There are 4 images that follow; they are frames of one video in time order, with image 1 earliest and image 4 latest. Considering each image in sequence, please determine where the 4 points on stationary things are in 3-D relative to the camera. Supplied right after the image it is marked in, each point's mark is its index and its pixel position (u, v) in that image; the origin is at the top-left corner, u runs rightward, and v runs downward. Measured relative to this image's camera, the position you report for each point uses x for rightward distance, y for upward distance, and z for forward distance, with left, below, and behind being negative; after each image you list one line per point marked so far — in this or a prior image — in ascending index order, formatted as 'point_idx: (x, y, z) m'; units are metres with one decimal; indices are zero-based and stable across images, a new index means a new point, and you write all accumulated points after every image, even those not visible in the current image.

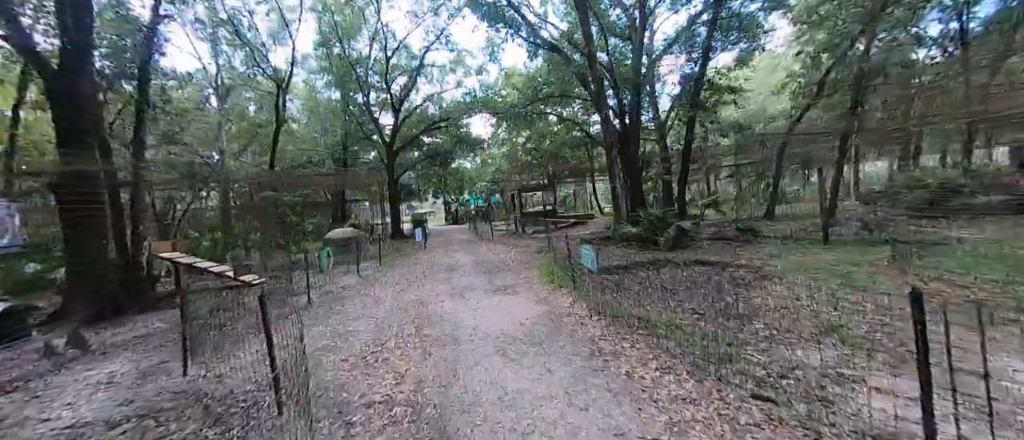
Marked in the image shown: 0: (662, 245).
0: (+4.2, -0.7, +9.4) m
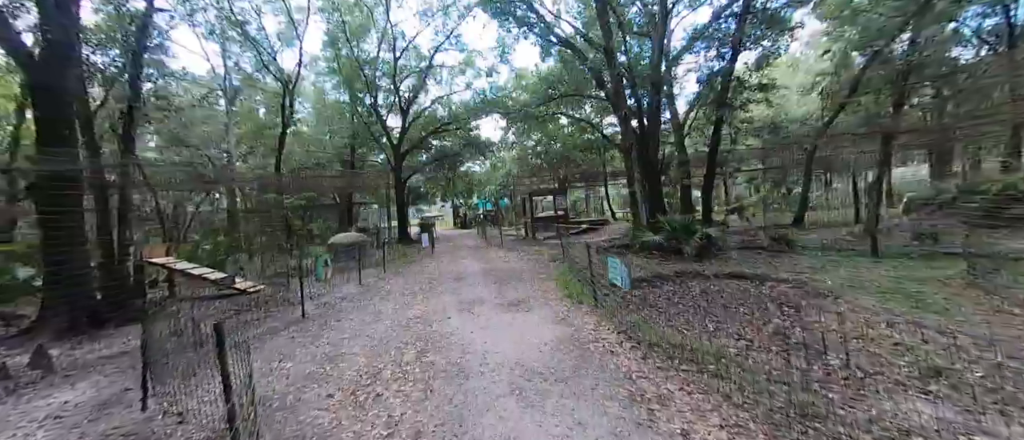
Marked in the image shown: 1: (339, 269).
0: (+4.5, -0.9, +8.6) m
1: (-5.1, -1.4, +9.9) m
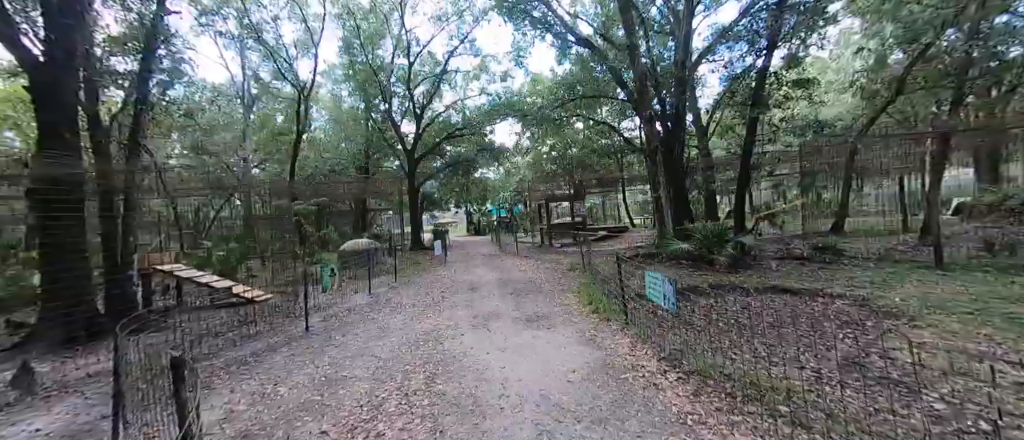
0: (+4.9, -1.1, +7.9) m
1: (-4.6, -1.6, +9.5) m
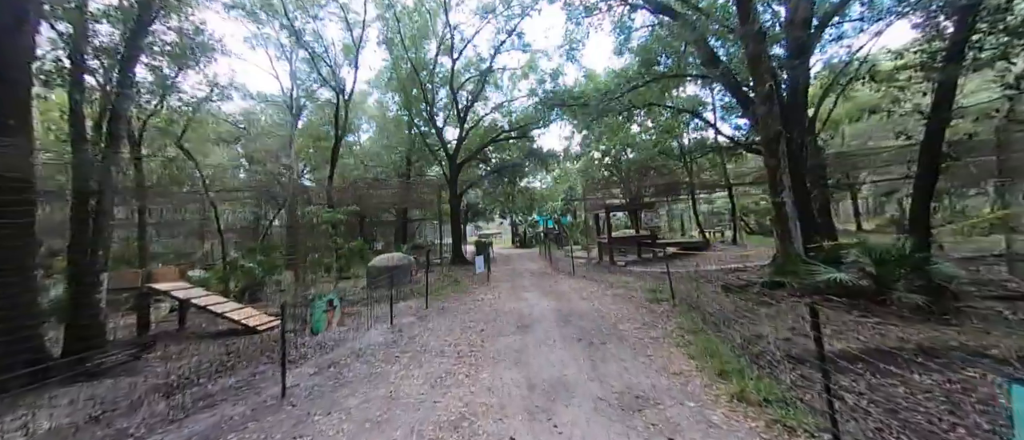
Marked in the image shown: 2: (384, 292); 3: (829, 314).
0: (+6.0, -1.3, +5.1) m
1: (-3.3, -1.9, +7.9) m
2: (-3.3, -1.9, +8.8) m
3: (+4.9, -1.4, +5.2) m
